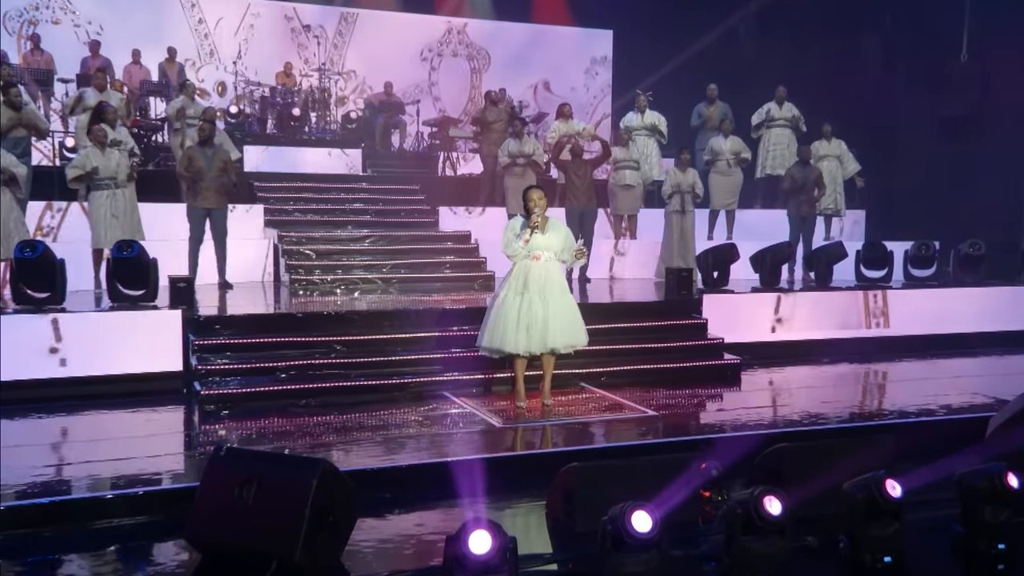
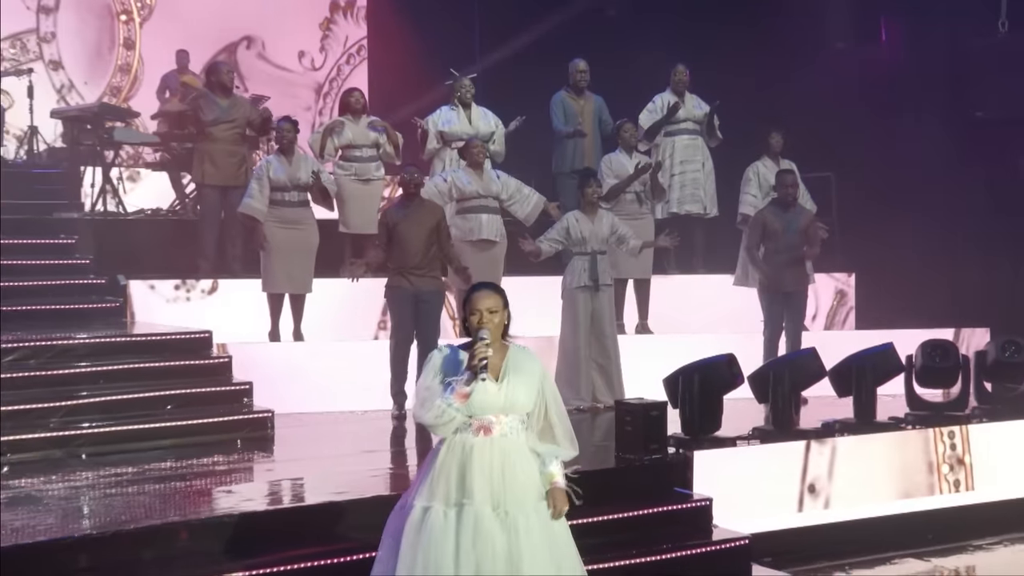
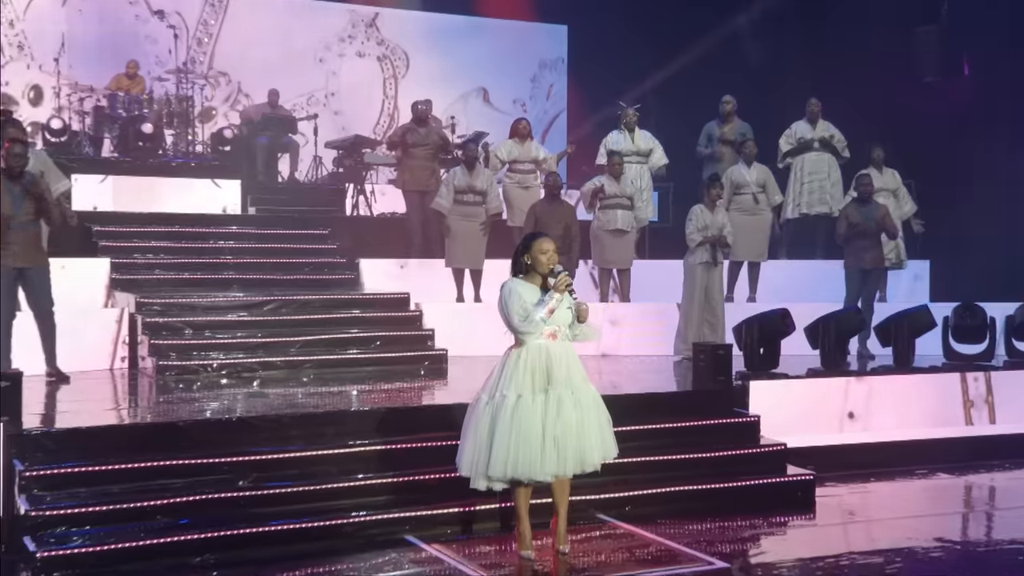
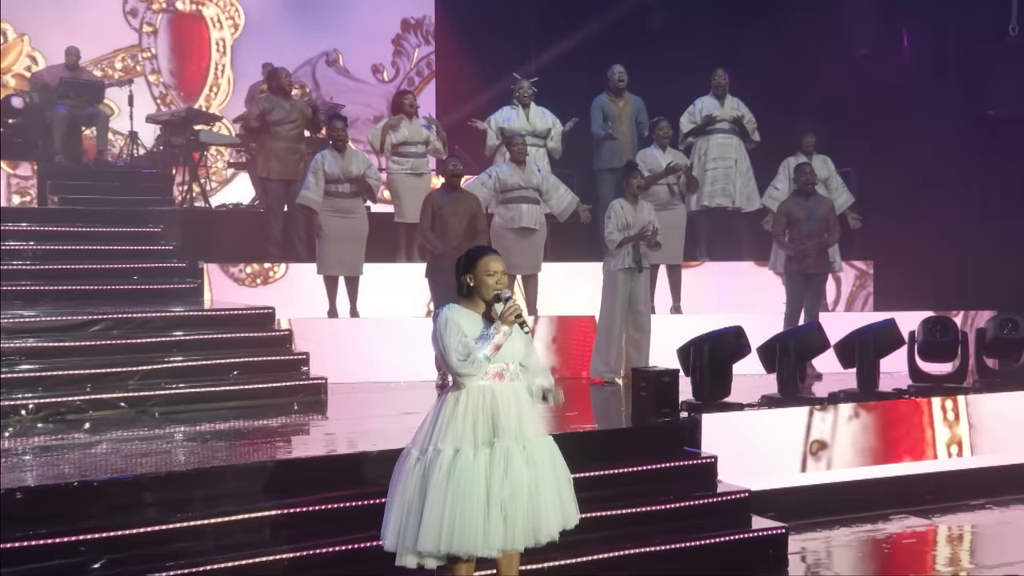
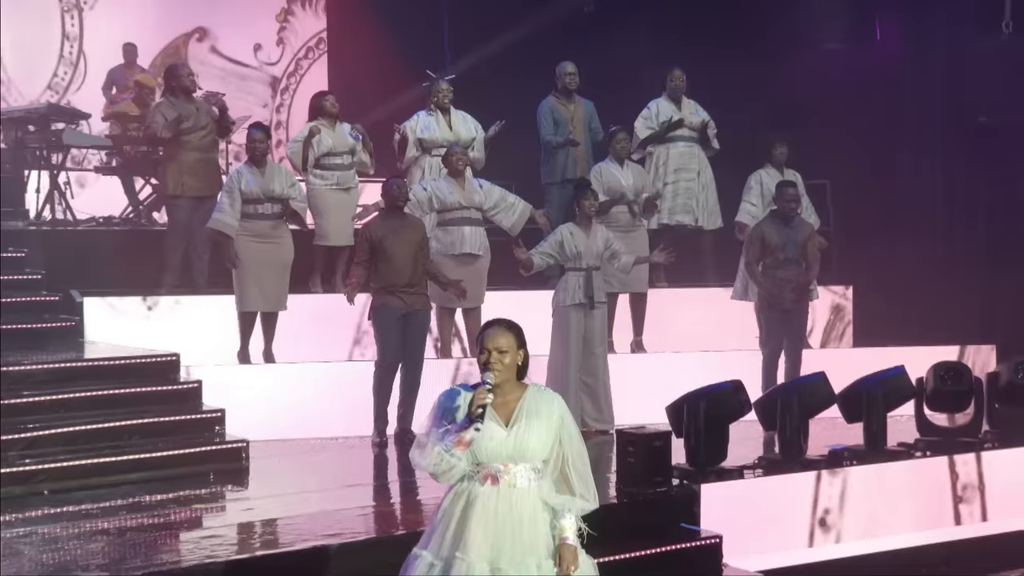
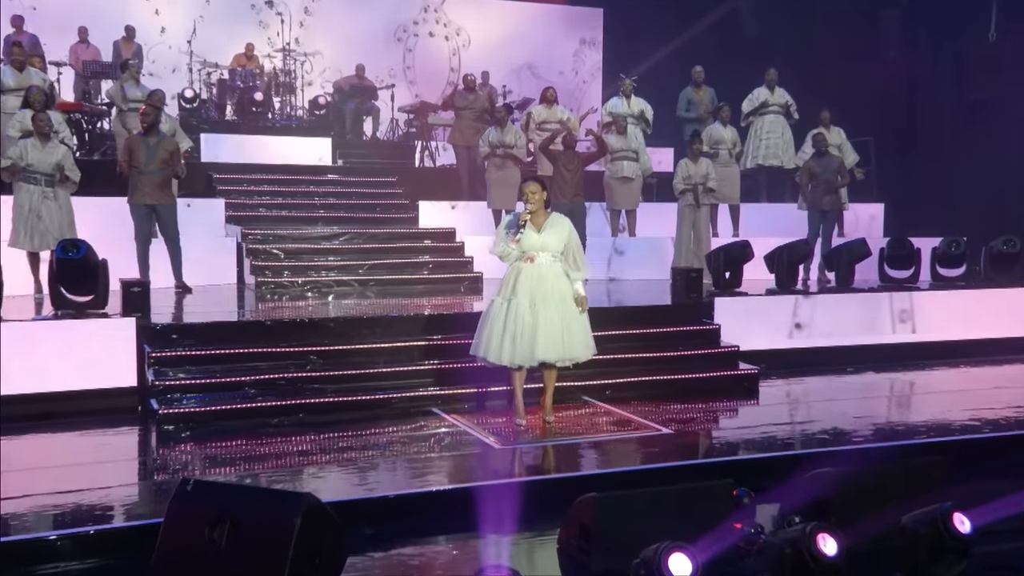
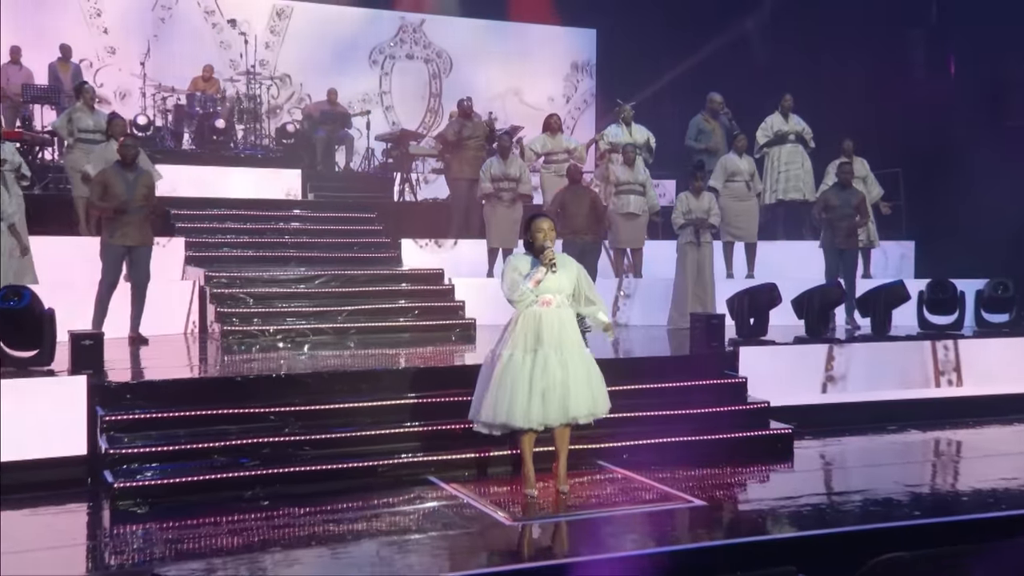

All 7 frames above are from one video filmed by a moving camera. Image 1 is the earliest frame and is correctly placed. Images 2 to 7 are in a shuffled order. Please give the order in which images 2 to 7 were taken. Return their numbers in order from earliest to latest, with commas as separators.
6, 7, 3, 4, 2, 5
